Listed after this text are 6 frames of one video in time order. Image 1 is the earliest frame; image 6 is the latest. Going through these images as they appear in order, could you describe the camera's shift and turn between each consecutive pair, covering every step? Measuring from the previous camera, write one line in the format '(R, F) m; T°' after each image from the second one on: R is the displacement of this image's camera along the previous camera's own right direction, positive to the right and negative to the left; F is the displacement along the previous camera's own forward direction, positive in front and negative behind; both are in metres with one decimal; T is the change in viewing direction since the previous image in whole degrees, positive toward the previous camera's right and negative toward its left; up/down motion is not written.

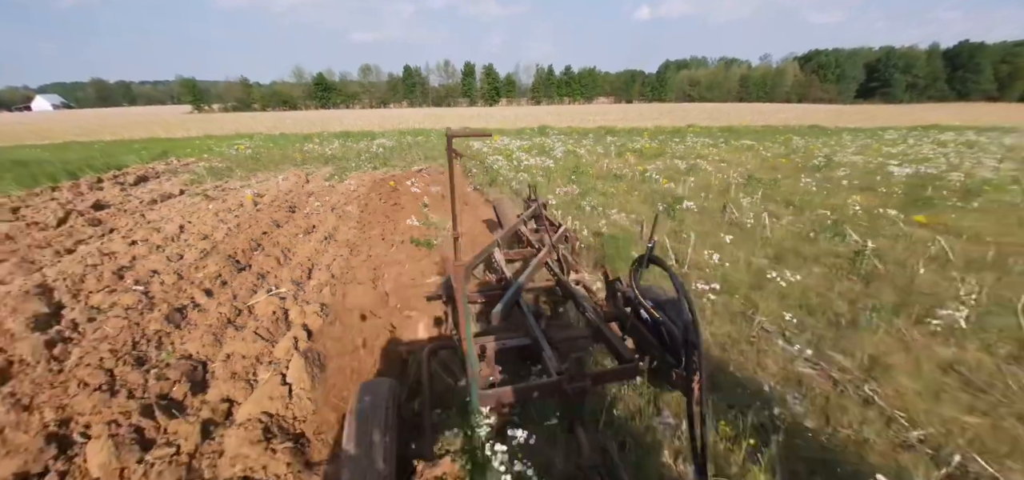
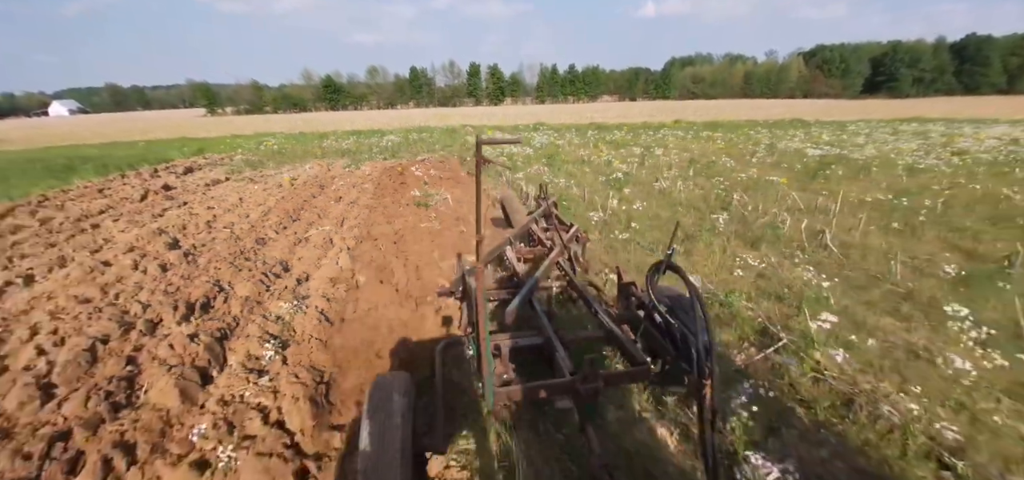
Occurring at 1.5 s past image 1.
(+0.7, -2.5) m; -1°
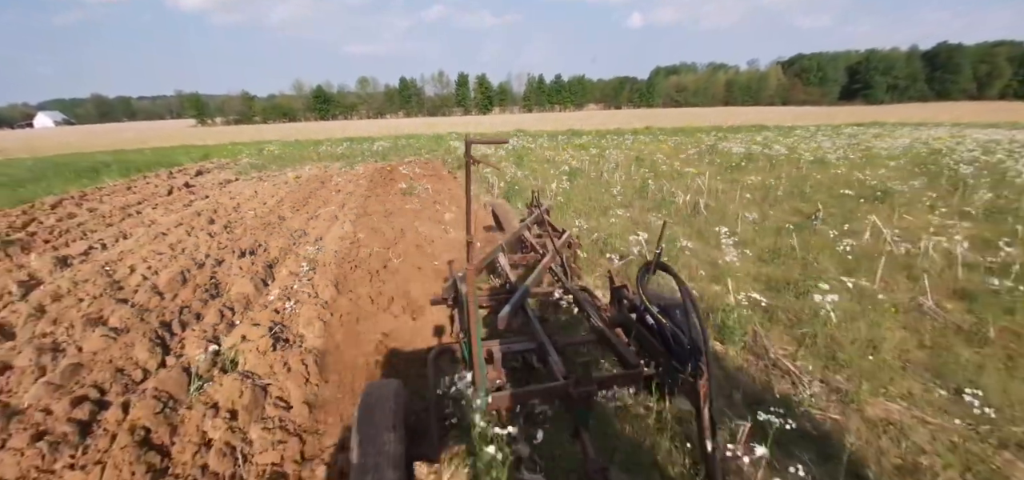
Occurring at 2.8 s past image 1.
(+0.7, -2.3) m; +1°
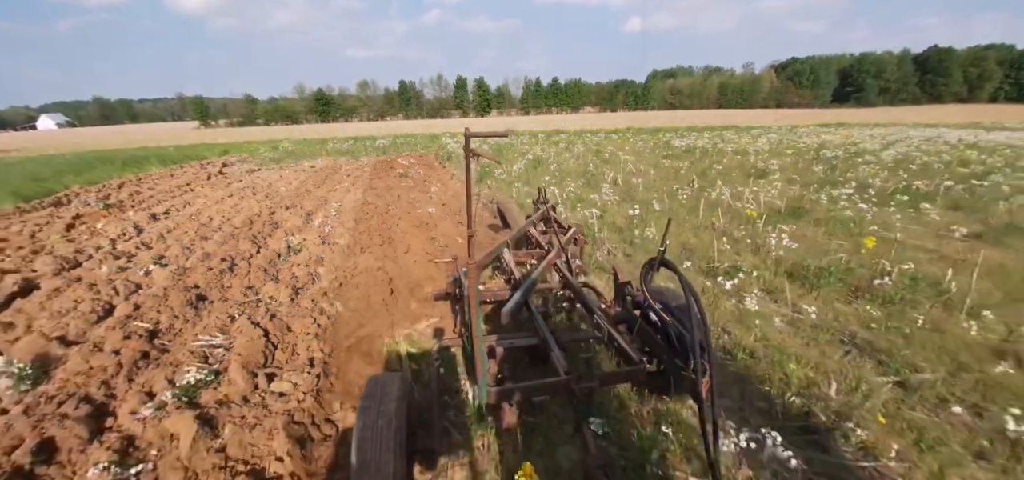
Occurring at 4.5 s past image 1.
(+0.9, -3.2) m; 0°
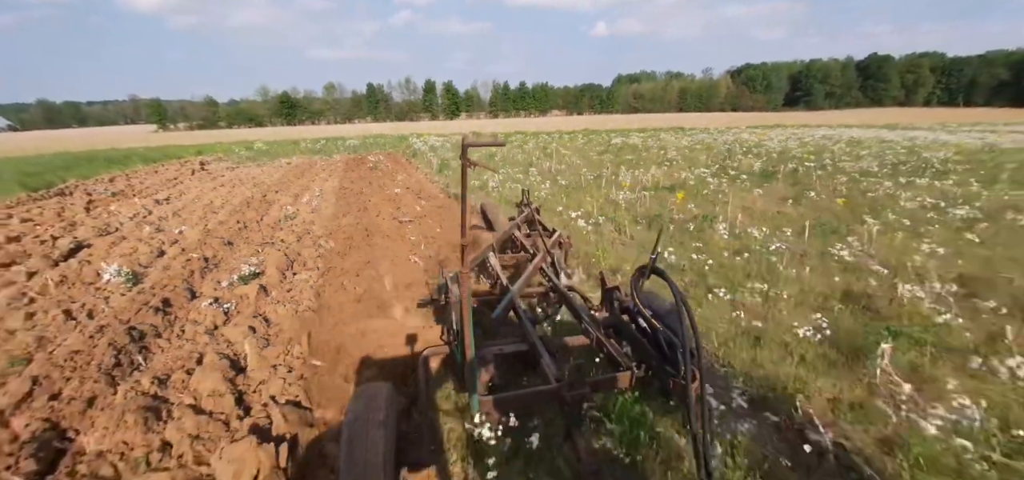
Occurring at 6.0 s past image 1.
(+0.7, -2.7) m; +4°
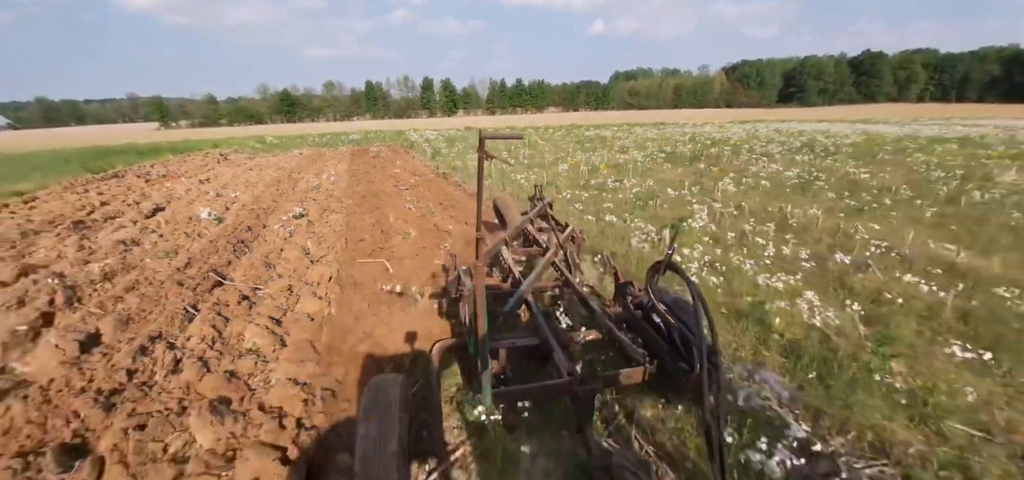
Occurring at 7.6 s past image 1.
(+0.8, -3.1) m; 0°
